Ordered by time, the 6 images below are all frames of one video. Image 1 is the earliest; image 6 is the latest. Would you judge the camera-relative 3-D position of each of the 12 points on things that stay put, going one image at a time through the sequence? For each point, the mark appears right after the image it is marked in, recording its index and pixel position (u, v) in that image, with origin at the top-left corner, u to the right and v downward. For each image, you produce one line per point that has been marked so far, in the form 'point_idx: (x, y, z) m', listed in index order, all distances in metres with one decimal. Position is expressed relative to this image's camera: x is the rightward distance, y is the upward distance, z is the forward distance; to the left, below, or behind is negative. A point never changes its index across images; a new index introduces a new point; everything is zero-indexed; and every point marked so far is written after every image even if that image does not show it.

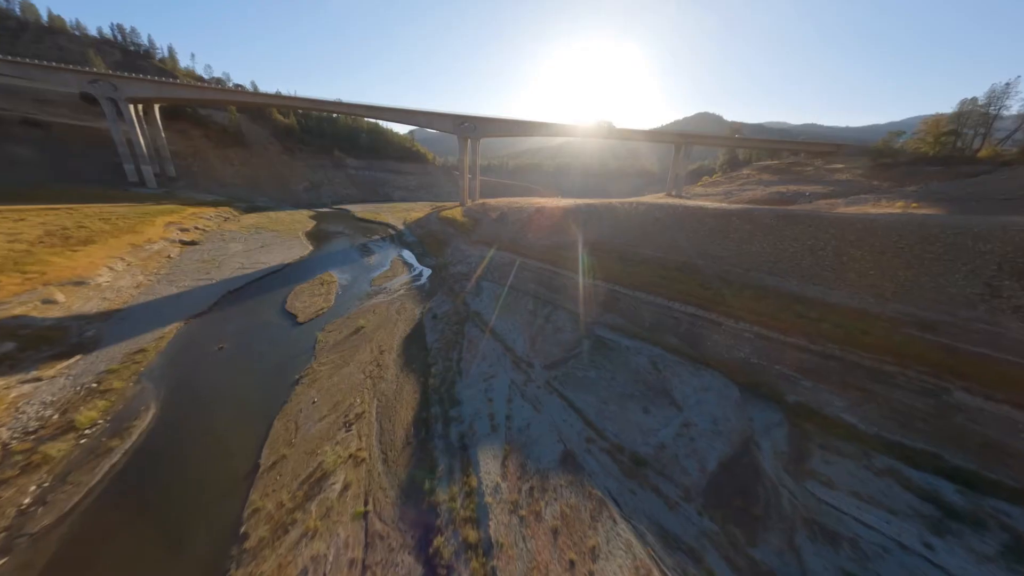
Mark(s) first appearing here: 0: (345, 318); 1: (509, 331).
0: (-10.8, -1.9, +19.8) m
1: (-0.1, -2.6, +18.4) m
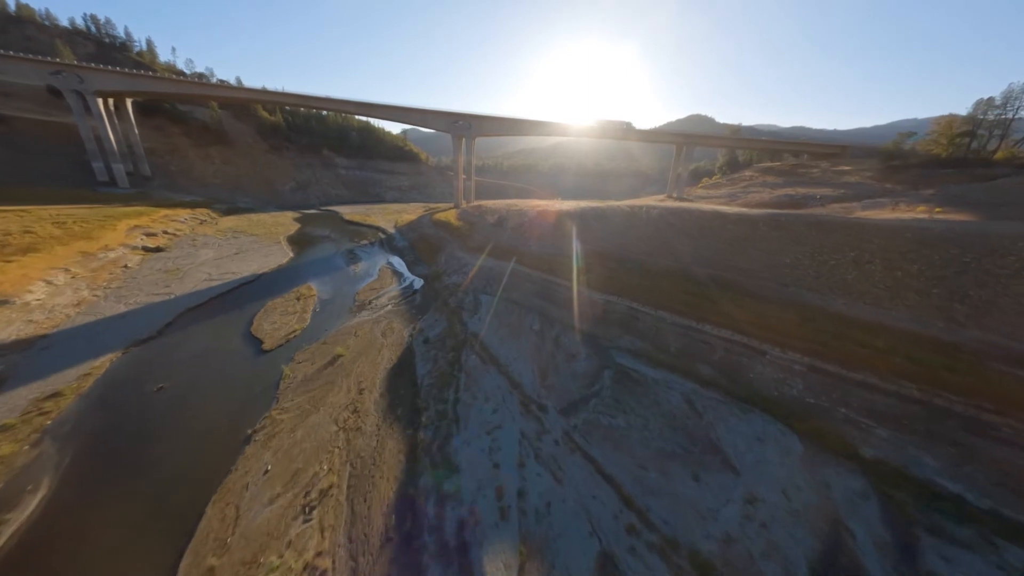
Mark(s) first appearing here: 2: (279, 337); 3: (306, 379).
0: (-10.5, -3.0, +16.9) m
1: (+0.1, -3.7, +15.6) m
2: (-13.1, -2.8, +17.3) m
3: (-9.3, -4.2, +14.0) m
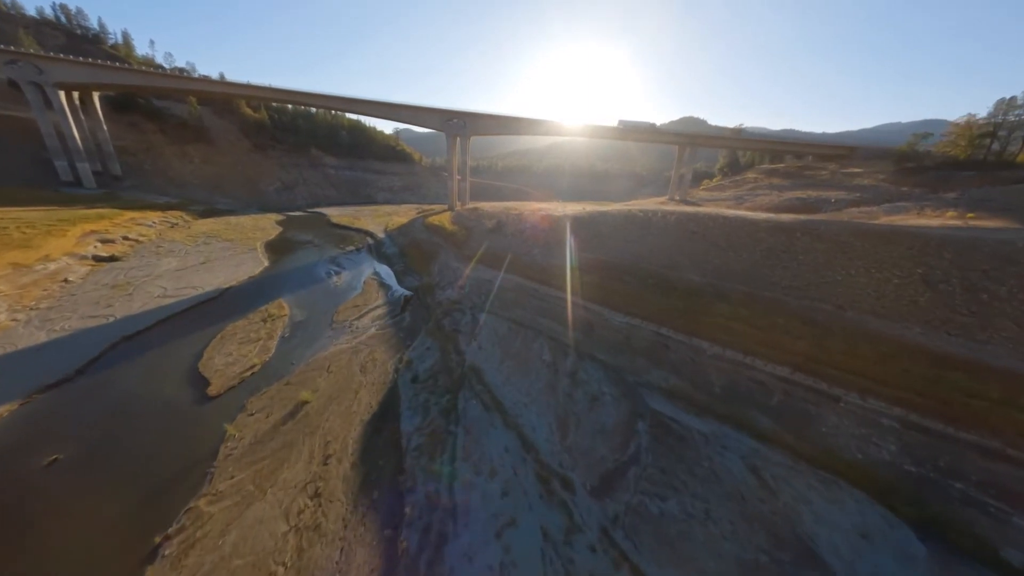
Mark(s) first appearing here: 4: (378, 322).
0: (-10.2, -4.2, +13.6) m
1: (+0.5, -4.8, +12.6) m
2: (-12.7, -4.0, +14.0) m
3: (-8.9, -5.4, +10.7) m
4: (-8.7, -2.2, +19.9) m
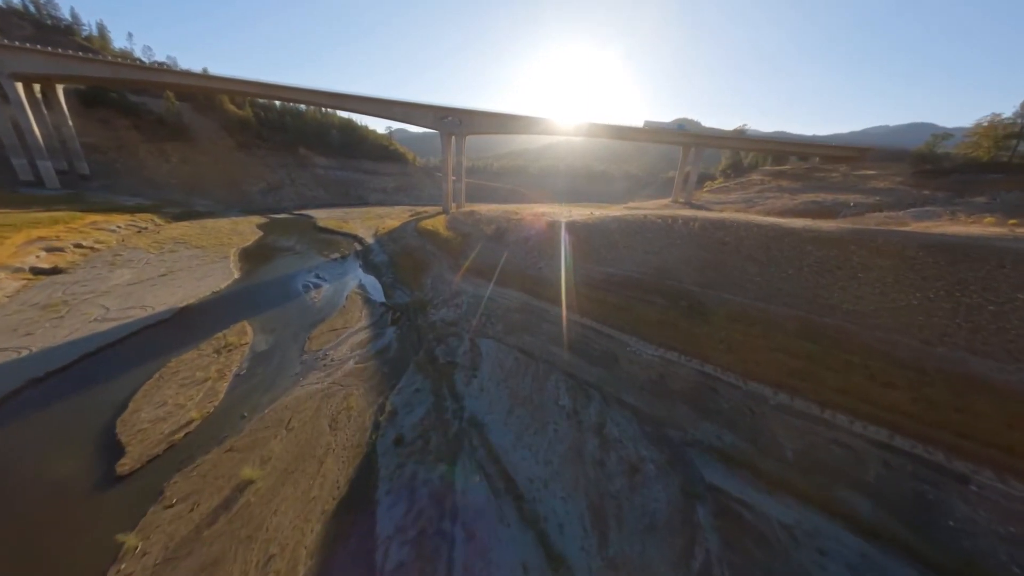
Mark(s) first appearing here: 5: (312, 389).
0: (-9.7, -5.4, +10.4) m
1: (+1.0, -6.0, +9.5) m
2: (-12.2, -5.2, +10.7) m
3: (-8.4, -6.6, +7.5) m
4: (-8.3, -3.4, +16.7) m
5: (-8.8, -4.5, +13.6) m
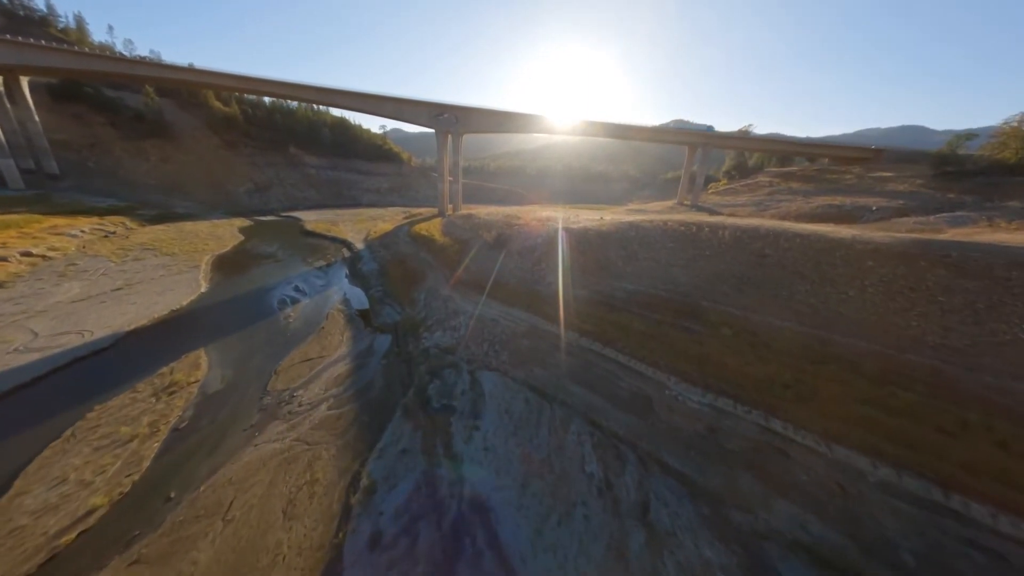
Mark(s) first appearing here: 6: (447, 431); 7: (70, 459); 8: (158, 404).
0: (-9.3, -6.6, +7.4) m
1: (+1.5, -7.1, +6.6) m
2: (-11.8, -6.3, +7.7) m
3: (-7.9, -7.7, +4.5) m
4: (-7.9, -4.6, +13.7) m
5: (-8.4, -5.6, +10.6) m
6: (-2.5, -5.3, +11.6) m
7: (-14.1, -5.4, +9.9) m
8: (-14.2, -4.6, +12.4) m
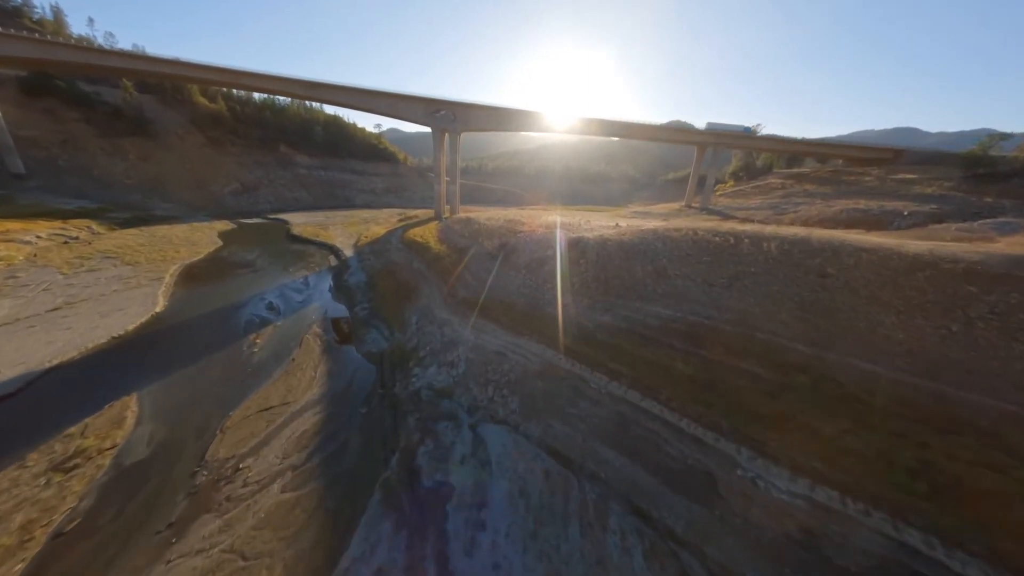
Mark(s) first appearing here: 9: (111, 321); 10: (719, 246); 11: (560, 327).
0: (-8.7, -7.8, +4.2) m
1: (+2.0, -8.4, +3.5) m
2: (-11.2, -7.6, +4.5) m
3: (-7.4, -8.9, +1.3) m
4: (-7.4, -5.8, +10.5) m
5: (-7.8, -6.8, +7.4) m
6: (-1.9, -6.6, +8.5) m
7: (-13.6, -6.6, +6.7) m
8: (-13.7, -5.8, +9.1) m
9: (-23.8, -2.0, +18.3) m
10: (+12.2, +2.4, +18.1) m
11: (+2.4, -2.1, +15.2) m
